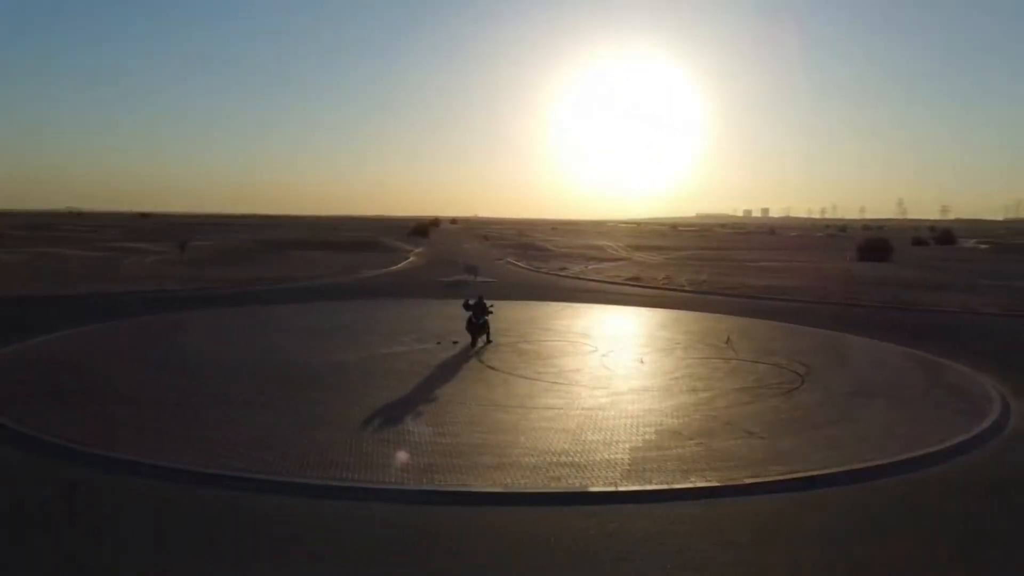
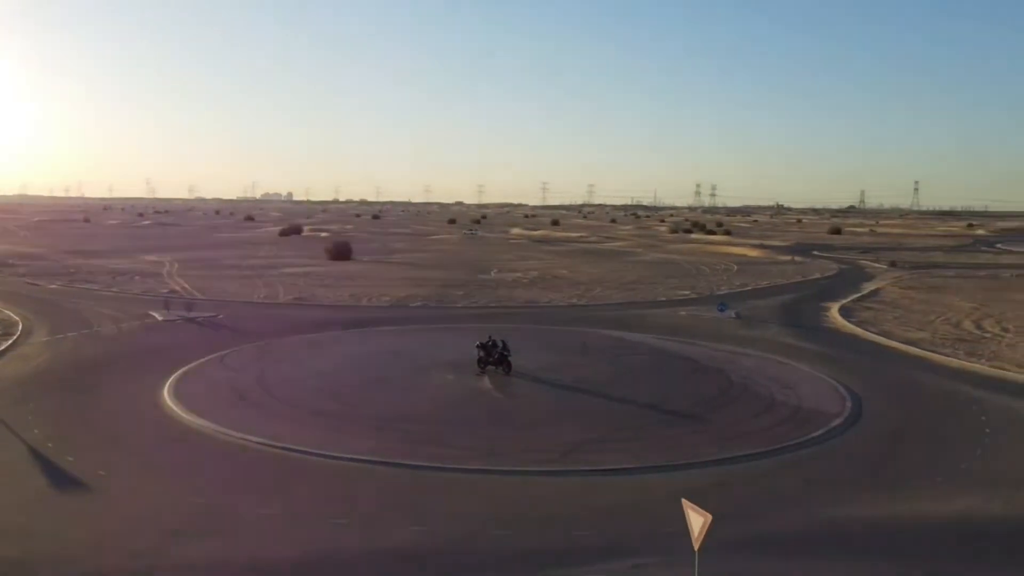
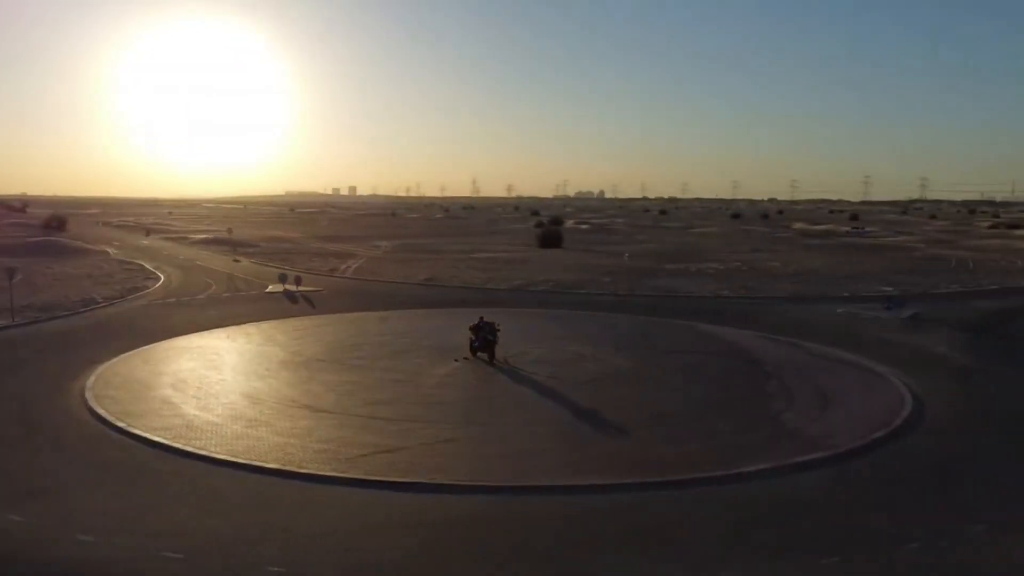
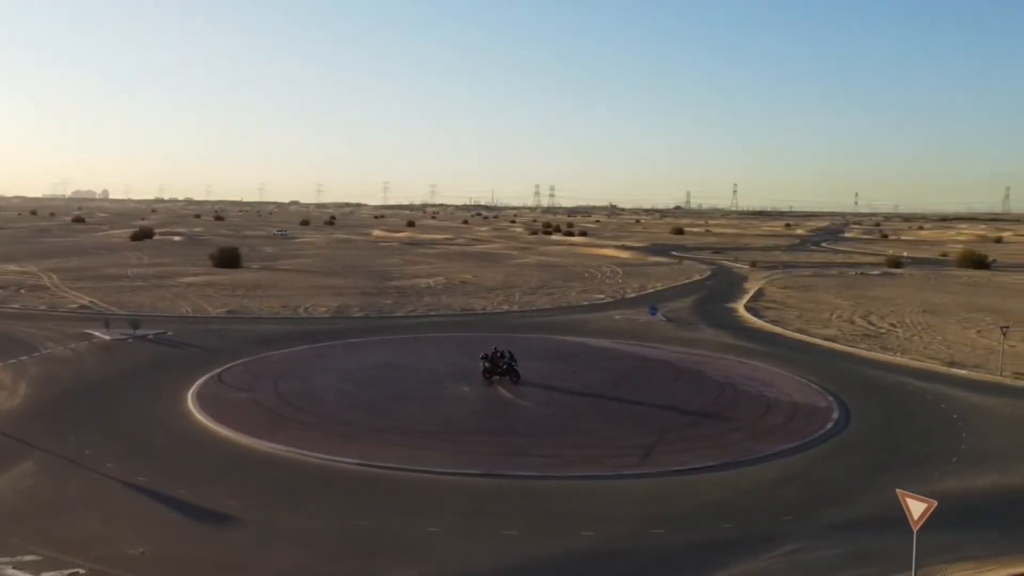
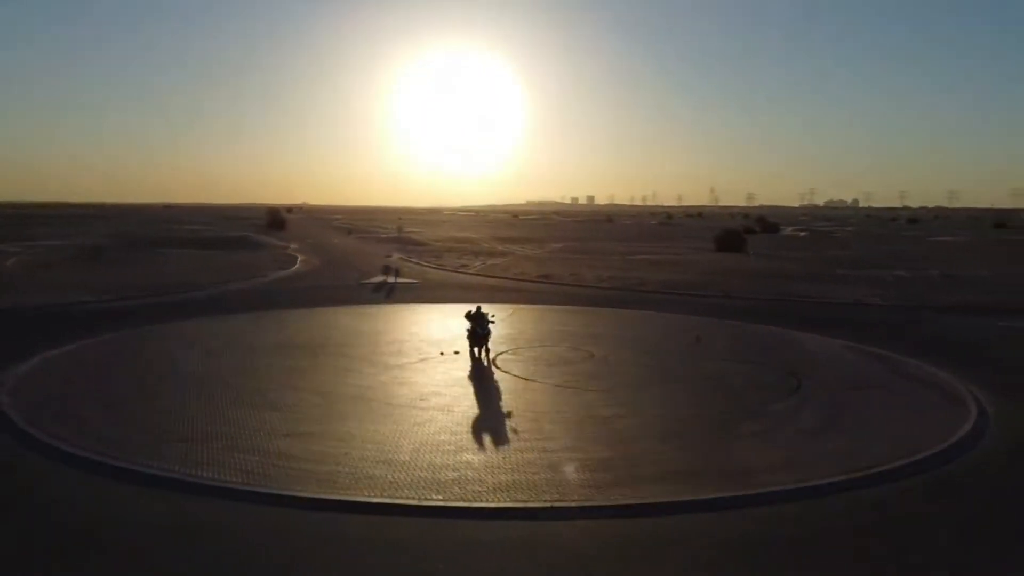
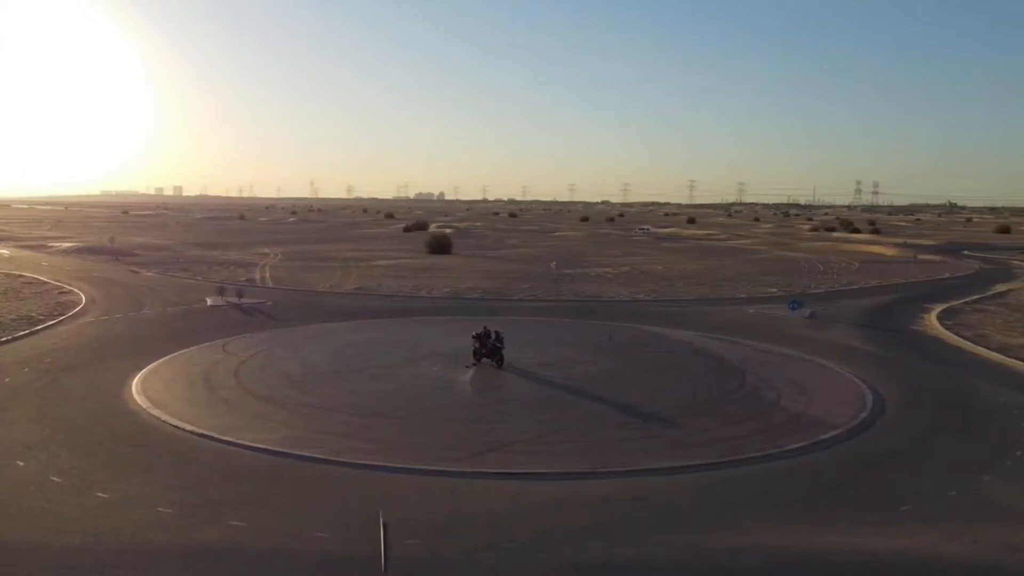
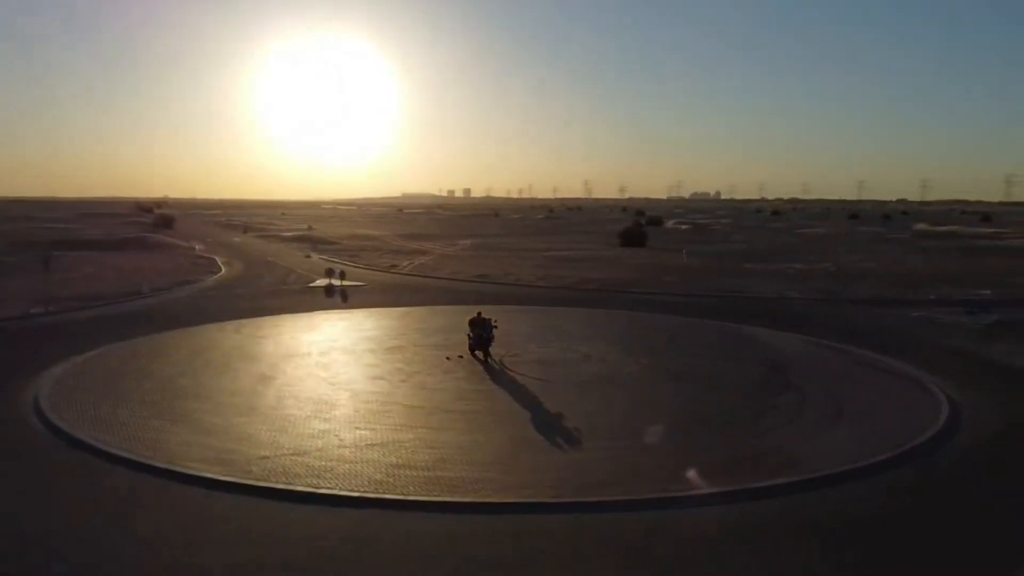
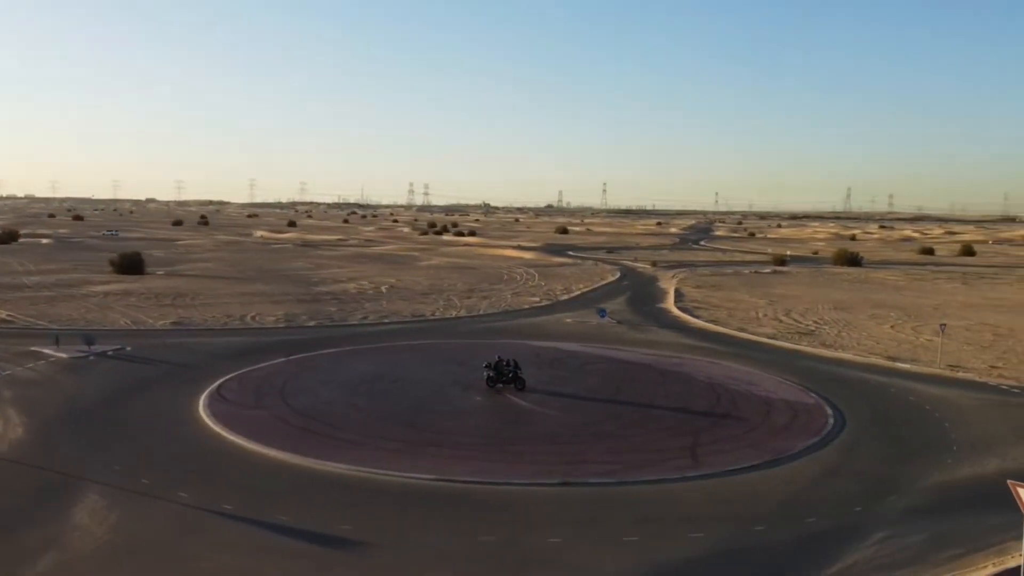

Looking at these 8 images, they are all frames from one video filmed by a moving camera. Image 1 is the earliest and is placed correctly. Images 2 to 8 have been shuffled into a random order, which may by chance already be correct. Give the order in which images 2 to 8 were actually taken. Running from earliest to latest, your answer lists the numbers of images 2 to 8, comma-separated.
5, 7, 3, 6, 2, 4, 8
